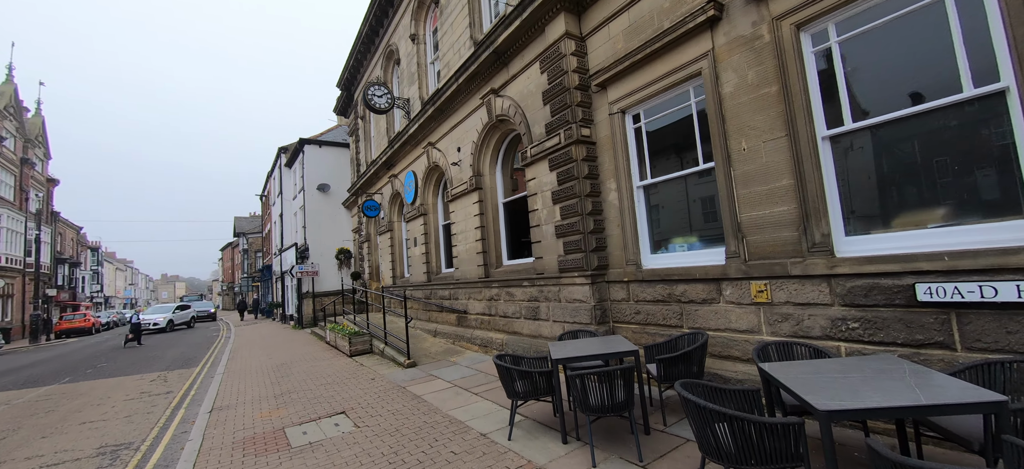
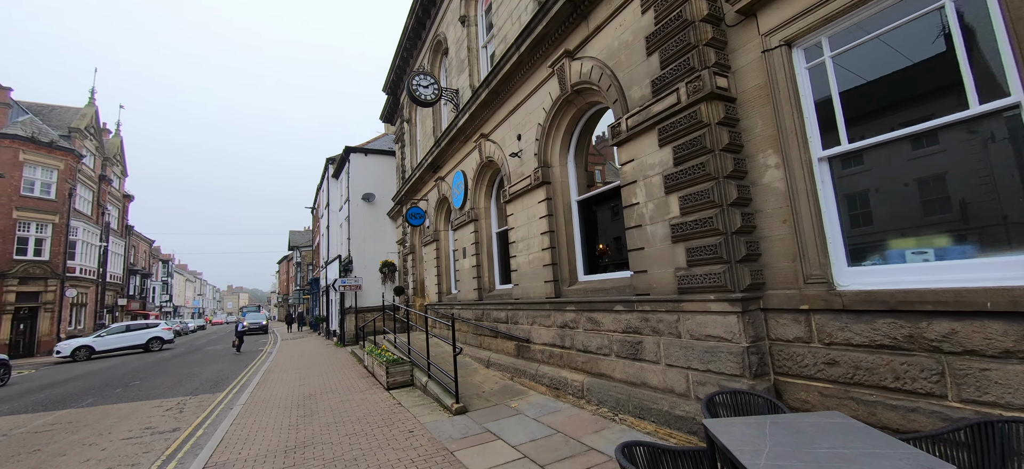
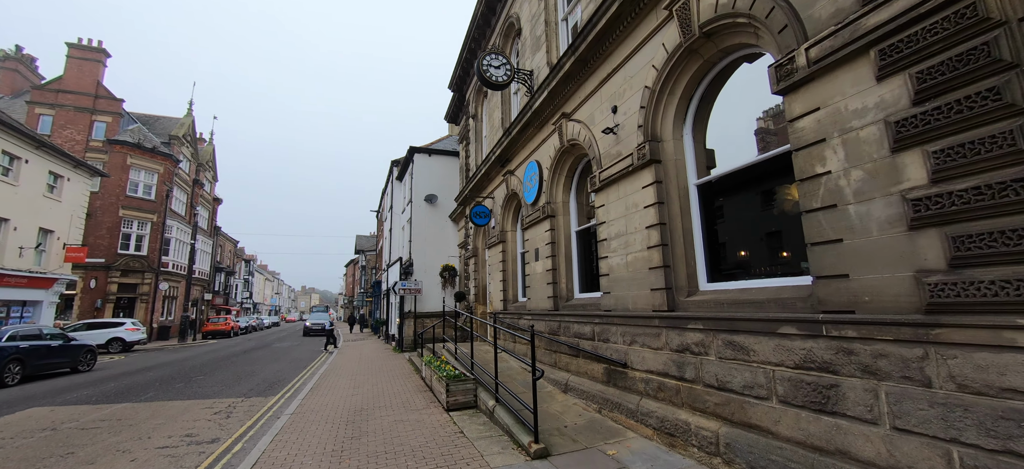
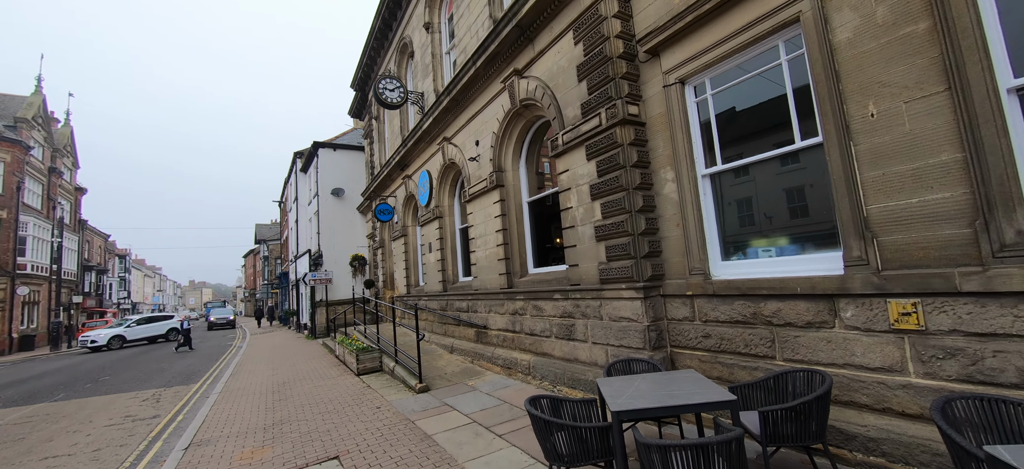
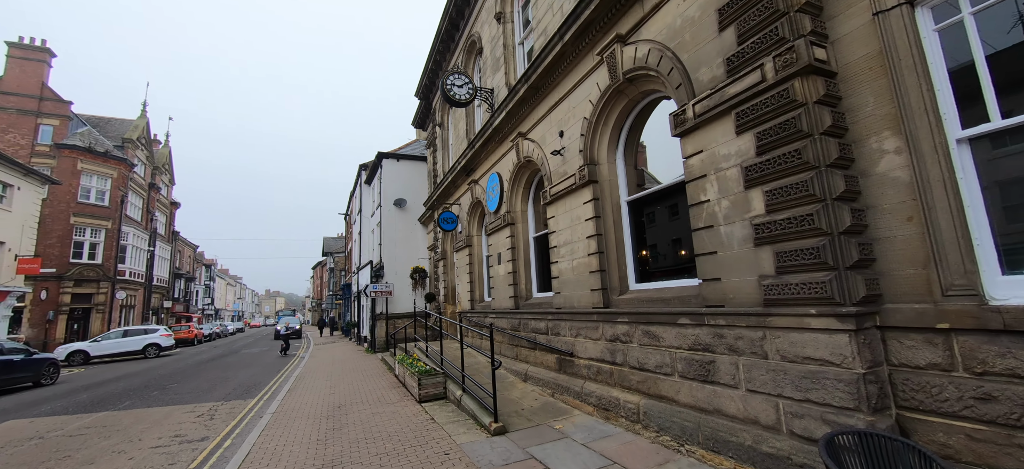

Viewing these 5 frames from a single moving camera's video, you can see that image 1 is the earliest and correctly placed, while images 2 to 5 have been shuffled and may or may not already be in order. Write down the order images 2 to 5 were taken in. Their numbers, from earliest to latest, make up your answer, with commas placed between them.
4, 2, 5, 3
